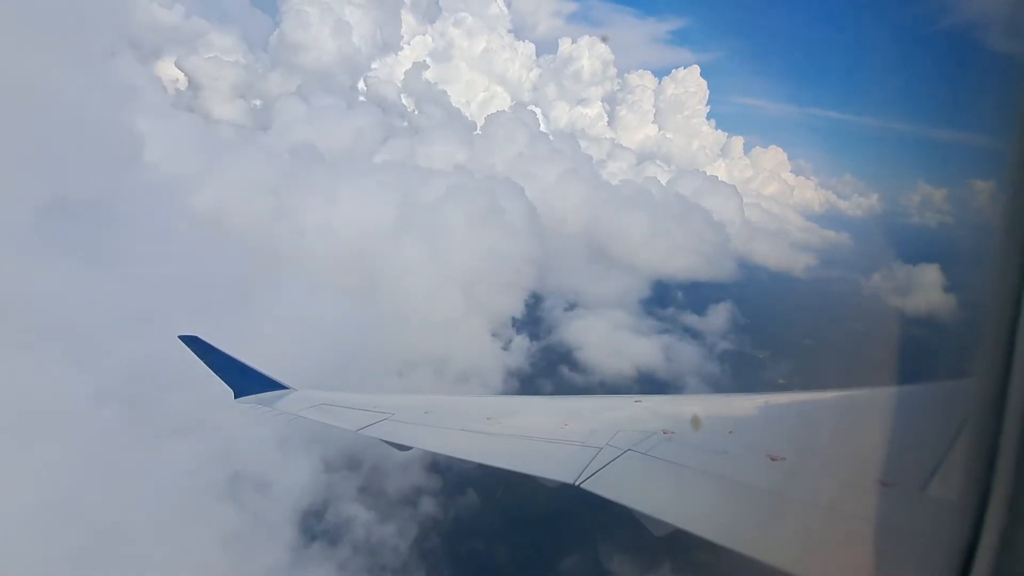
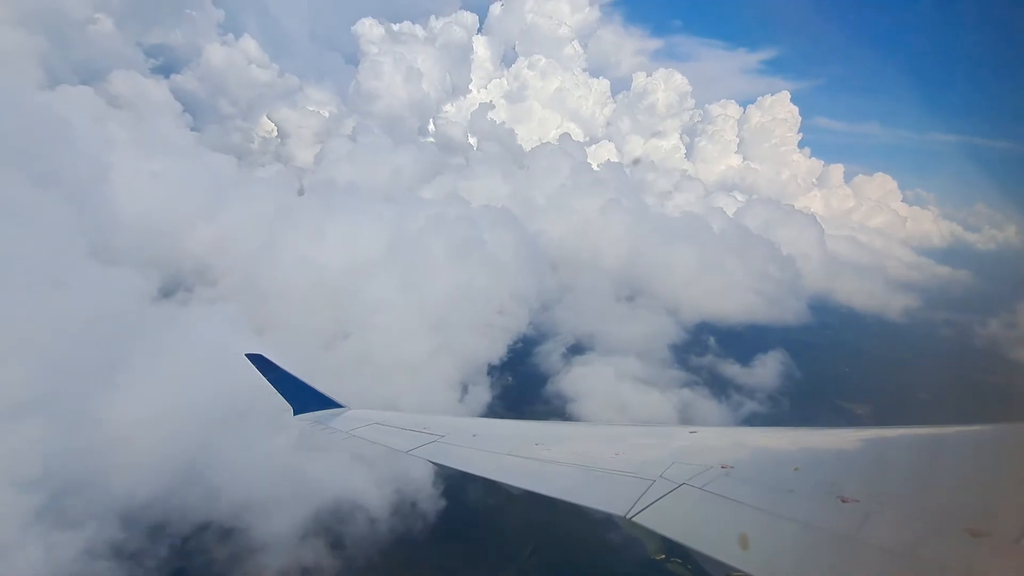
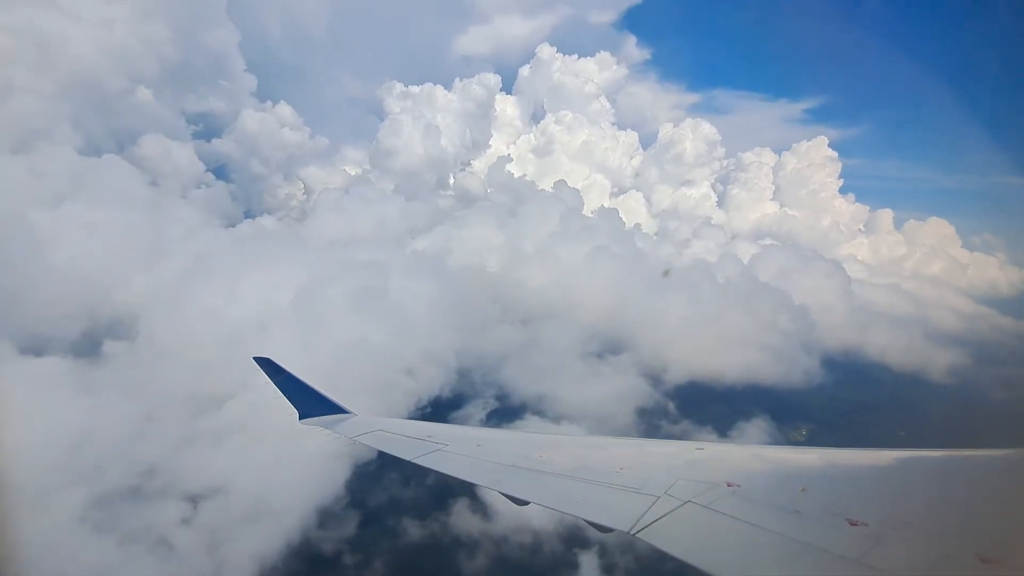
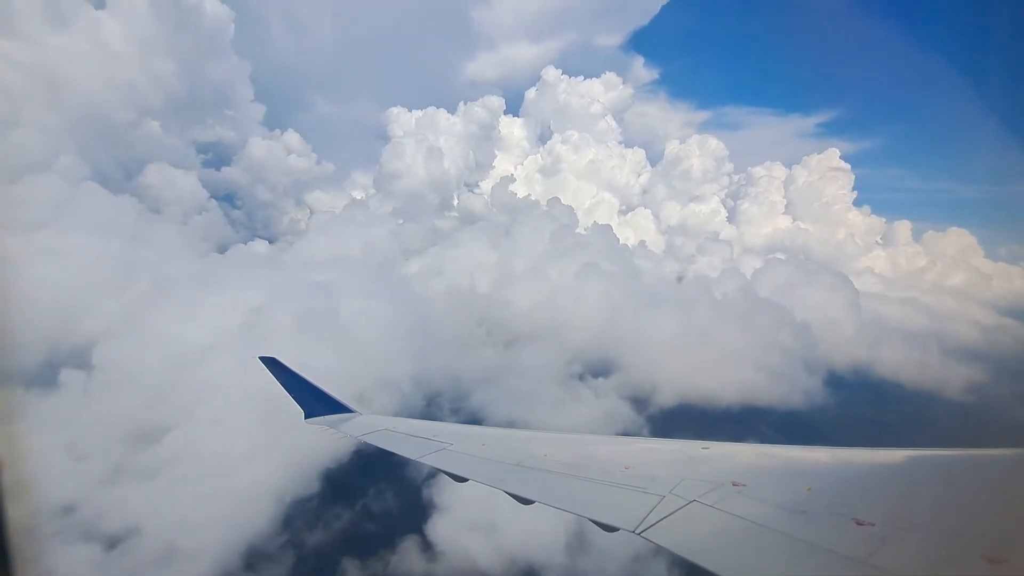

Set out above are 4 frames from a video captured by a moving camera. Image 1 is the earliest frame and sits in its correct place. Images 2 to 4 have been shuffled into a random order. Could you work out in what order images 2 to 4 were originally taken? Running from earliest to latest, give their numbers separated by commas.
2, 3, 4
